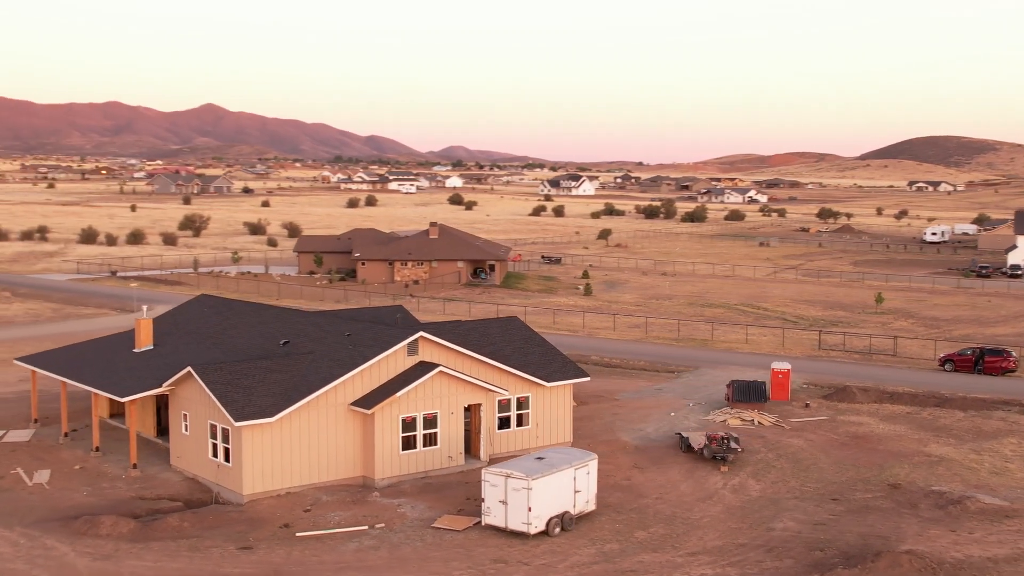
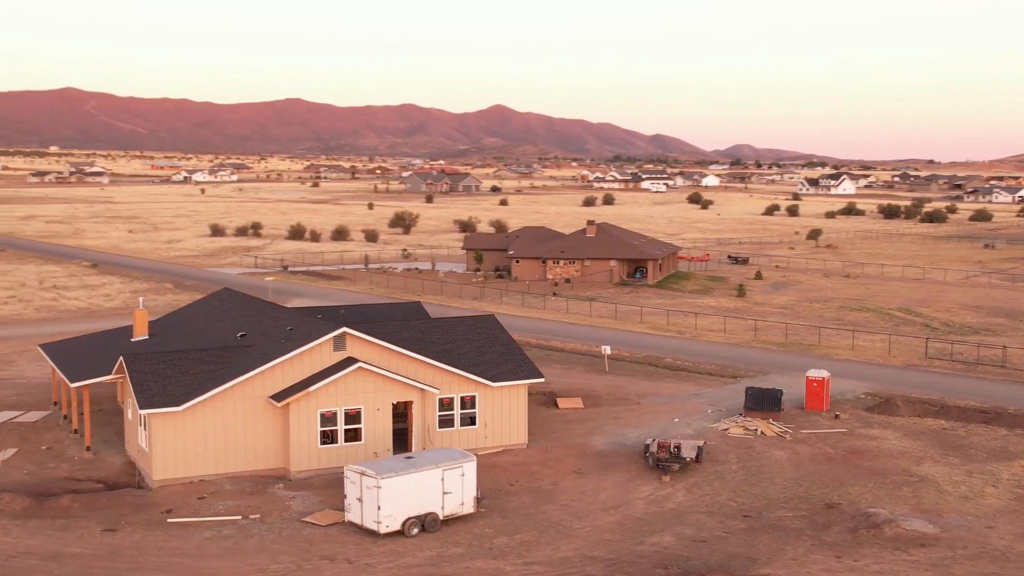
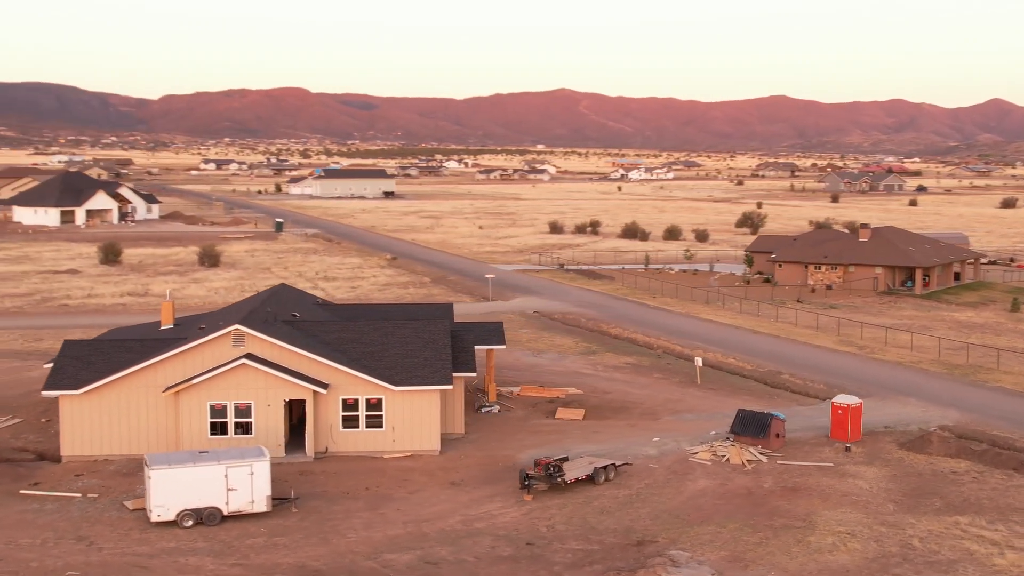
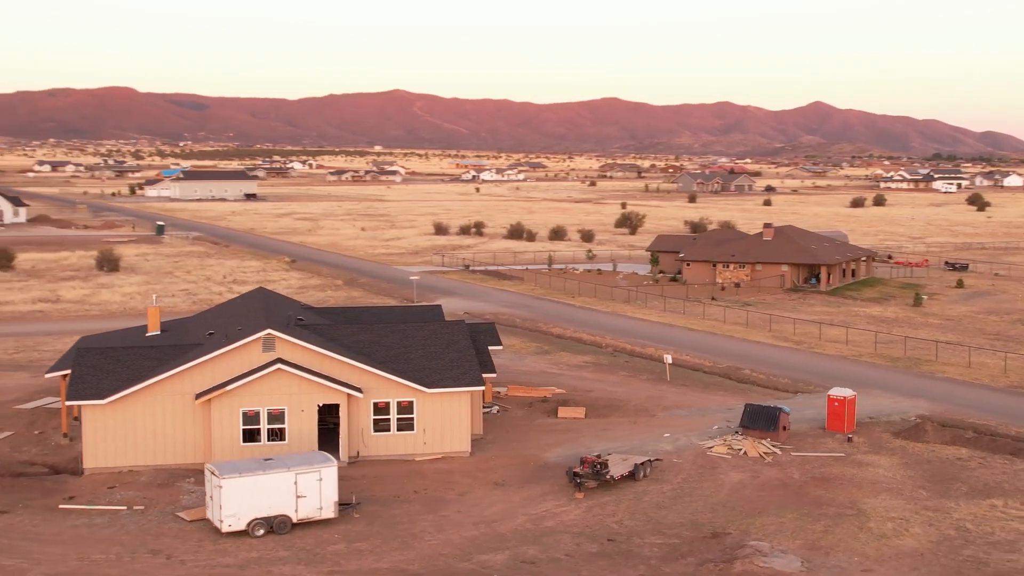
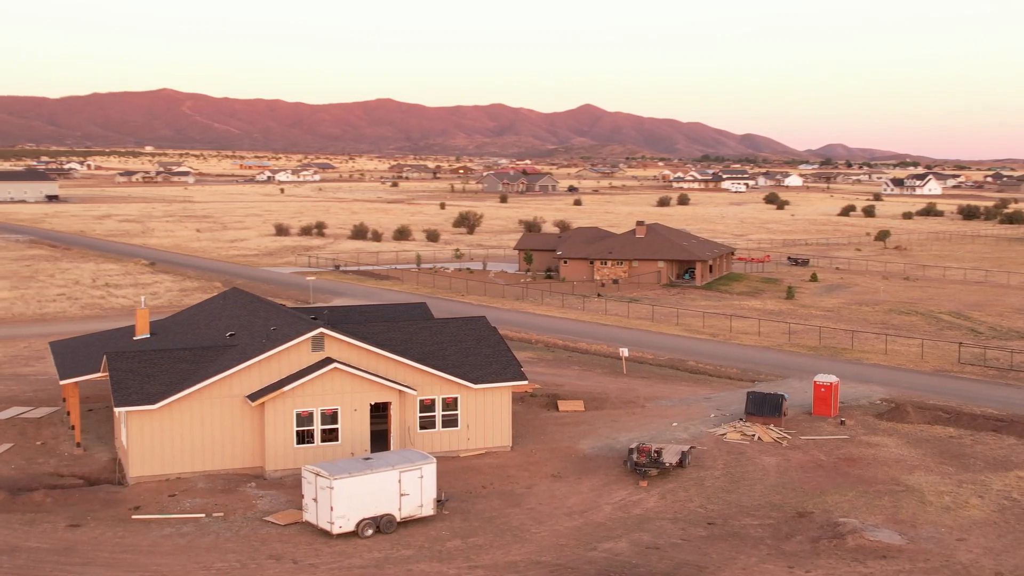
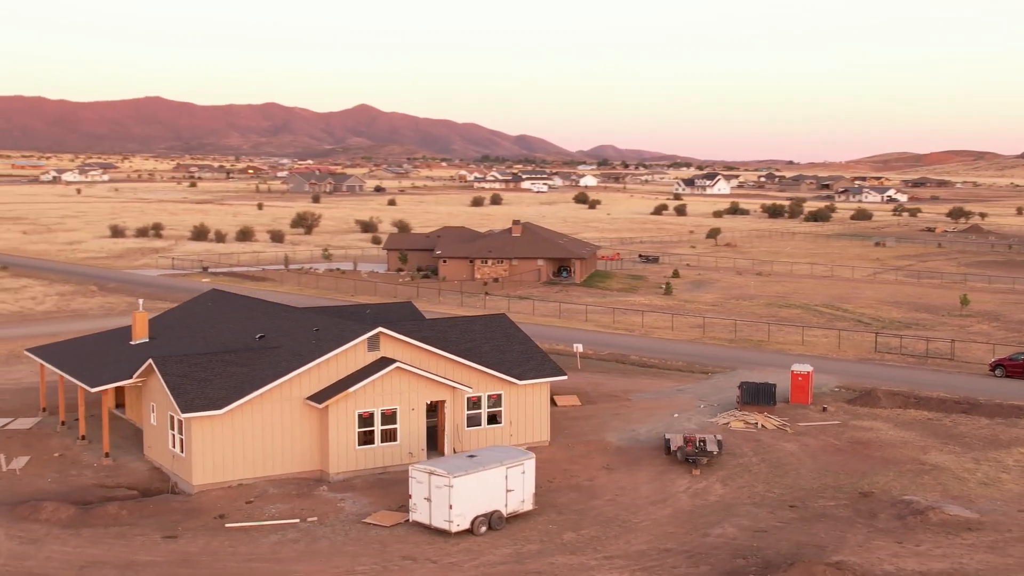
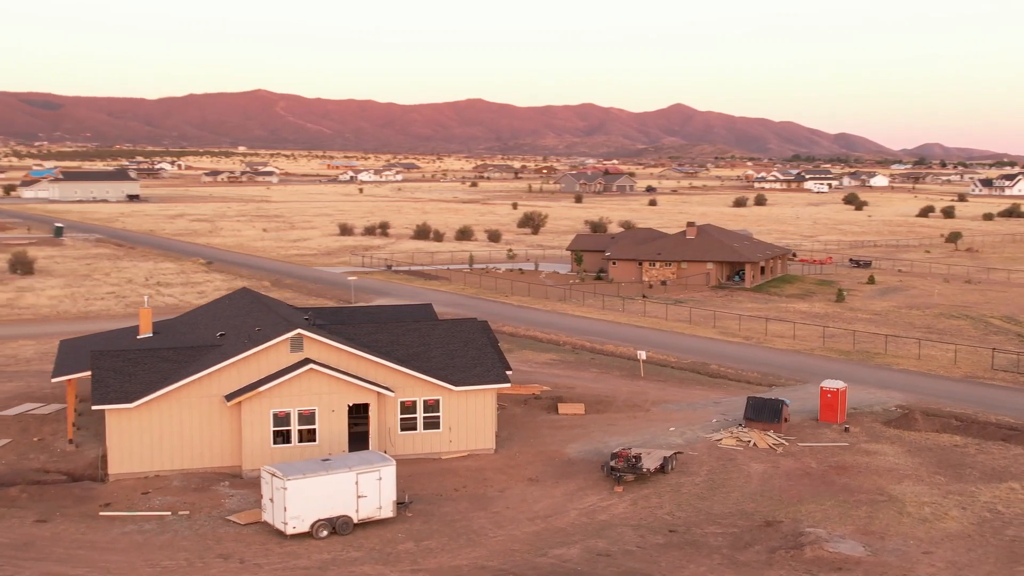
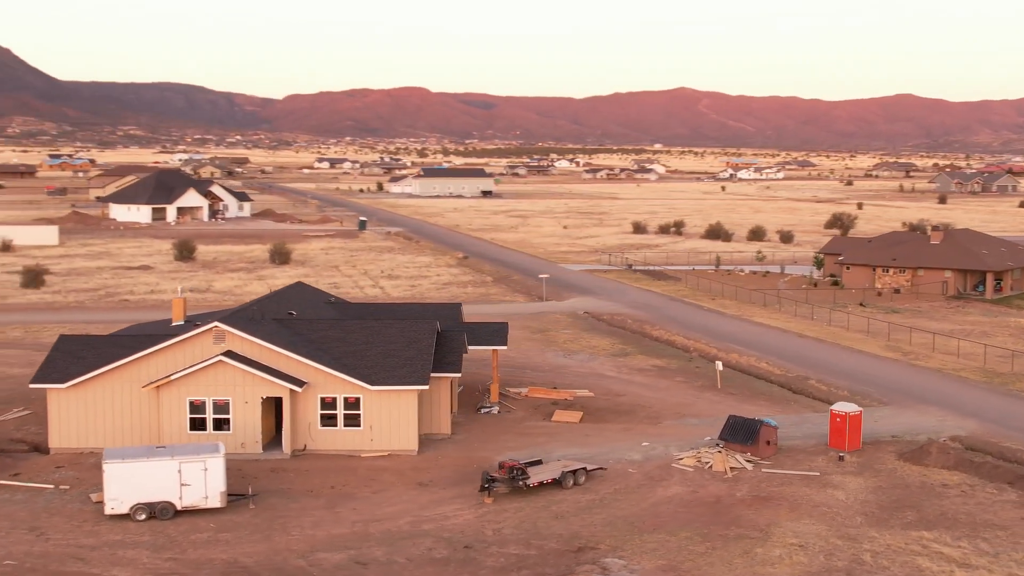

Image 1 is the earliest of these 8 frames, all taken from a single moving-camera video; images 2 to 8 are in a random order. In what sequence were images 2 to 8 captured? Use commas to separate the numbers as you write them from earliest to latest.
6, 2, 5, 7, 4, 3, 8
